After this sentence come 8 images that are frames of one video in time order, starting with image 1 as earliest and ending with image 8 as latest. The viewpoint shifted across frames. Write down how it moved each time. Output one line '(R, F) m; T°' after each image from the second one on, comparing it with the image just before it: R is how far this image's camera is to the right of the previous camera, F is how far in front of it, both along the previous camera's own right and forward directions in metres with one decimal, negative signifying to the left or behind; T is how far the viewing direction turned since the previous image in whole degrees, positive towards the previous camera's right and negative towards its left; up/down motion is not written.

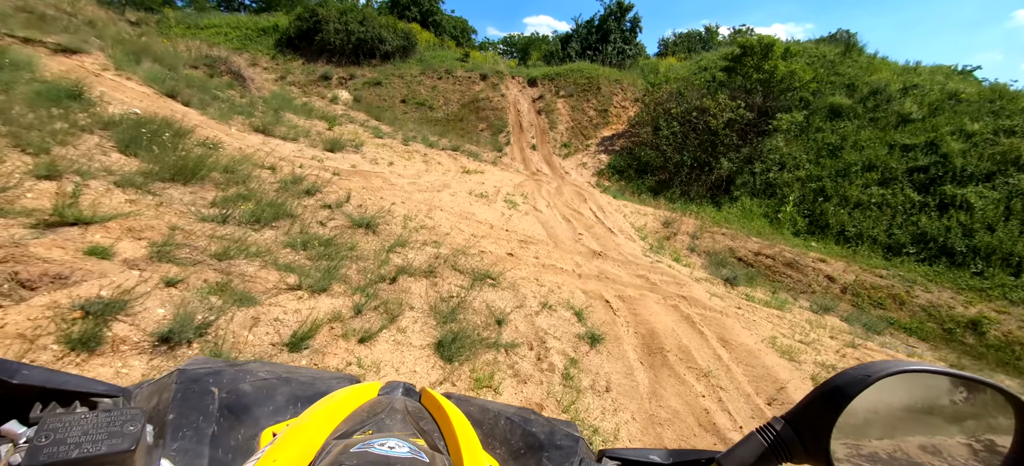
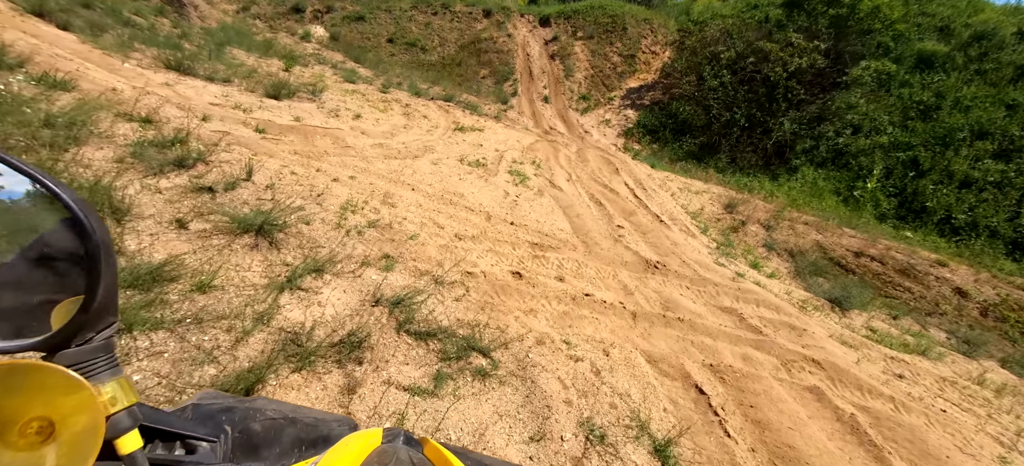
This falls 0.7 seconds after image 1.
(-0.1, +3.0) m; 0°
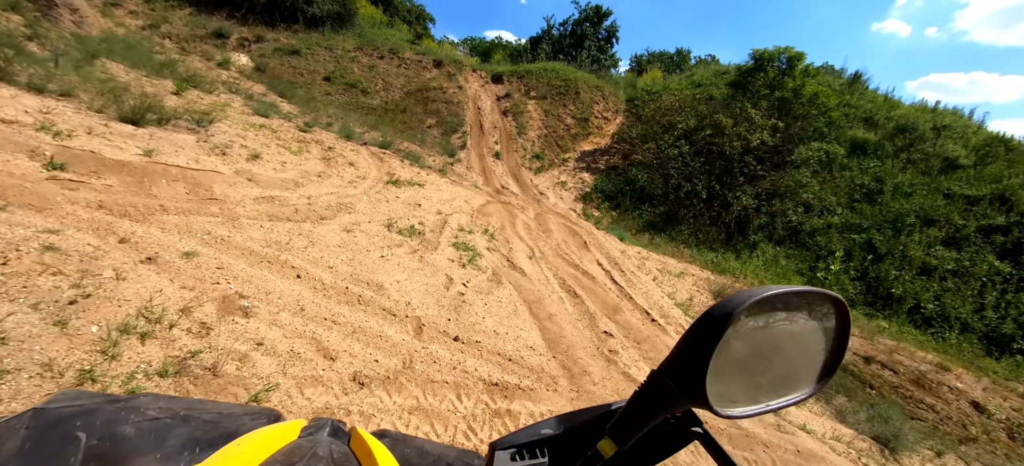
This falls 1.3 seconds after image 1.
(-0.1, +1.9) m; +8°
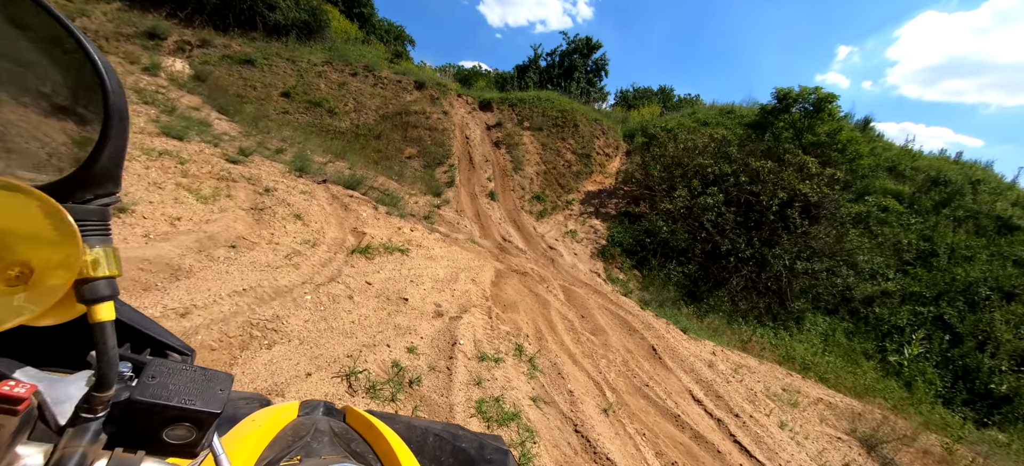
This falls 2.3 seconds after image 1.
(-0.8, +2.7) m; +4°
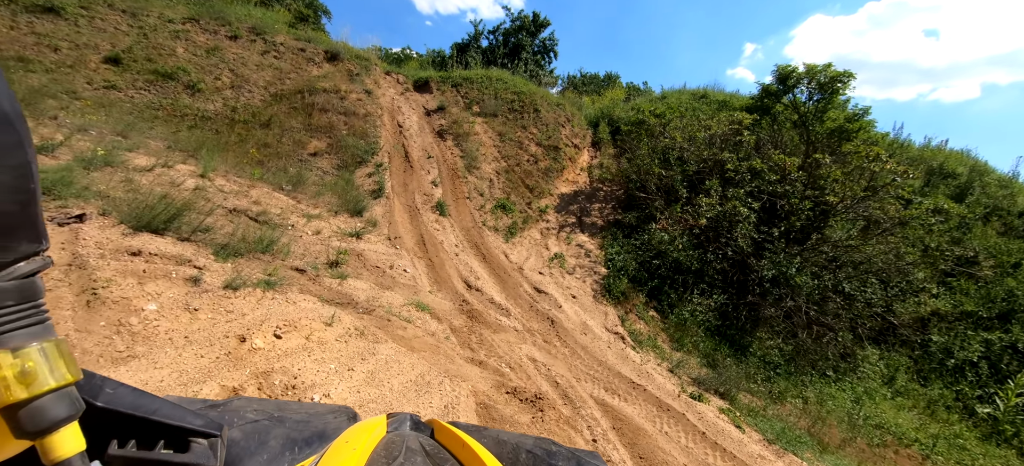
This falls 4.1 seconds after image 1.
(-0.4, +3.6) m; +8°
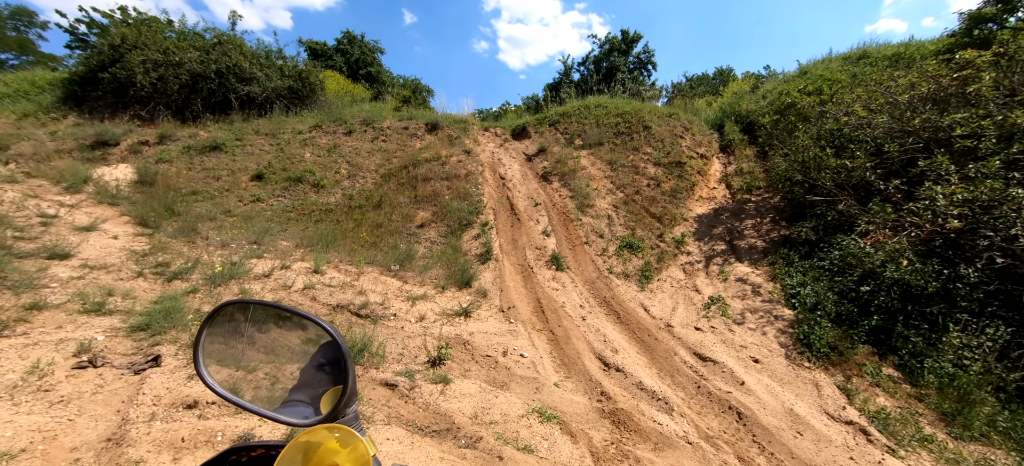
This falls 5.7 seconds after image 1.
(0.0, +1.2) m; -16°
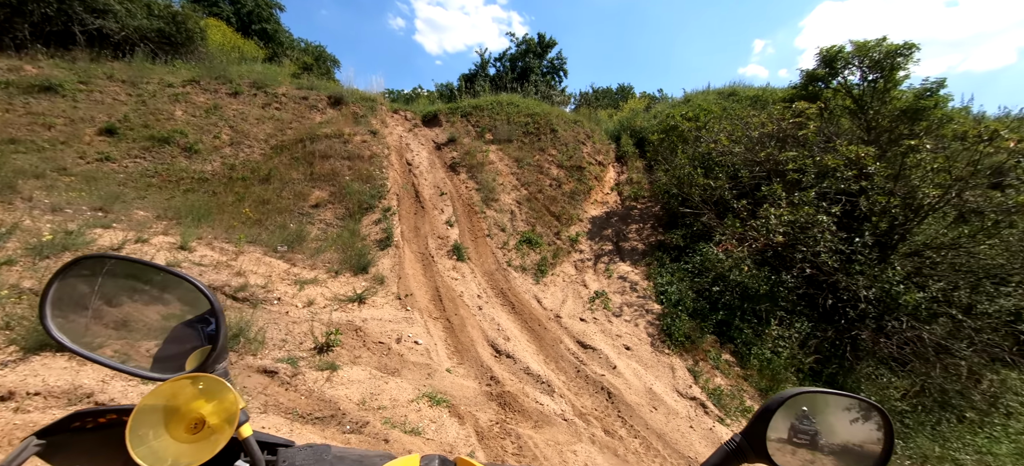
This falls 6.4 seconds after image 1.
(0.0, -0.1) m; +13°
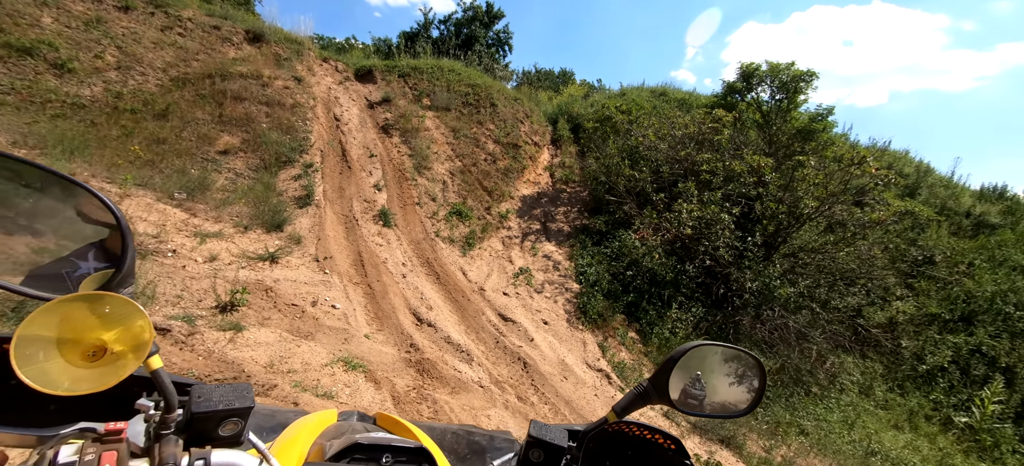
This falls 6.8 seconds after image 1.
(0.0, 0.0) m; +10°
